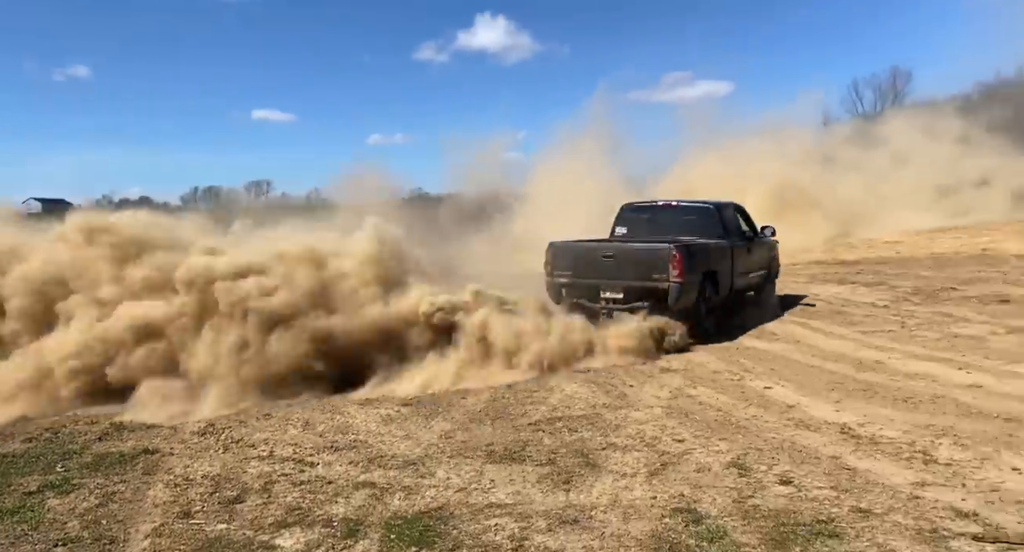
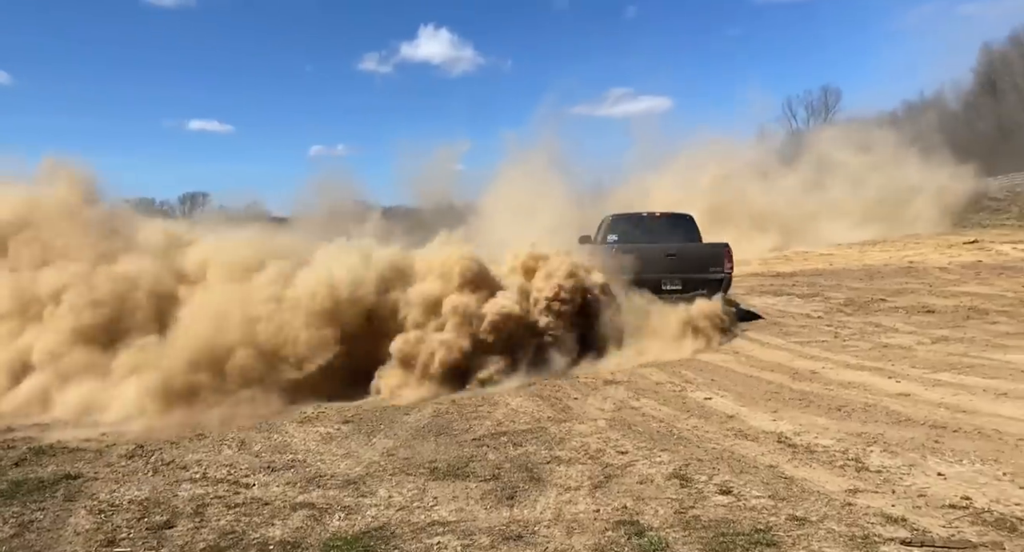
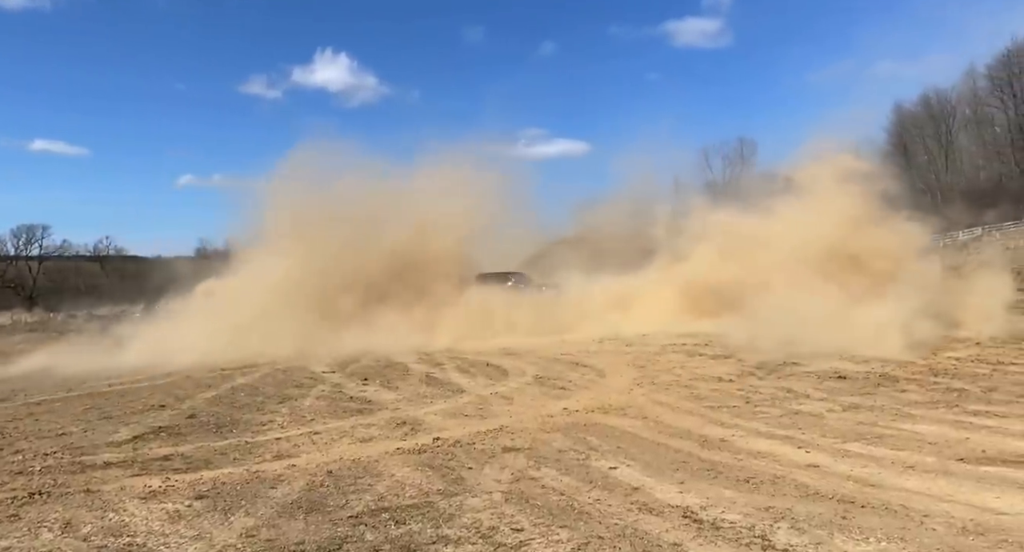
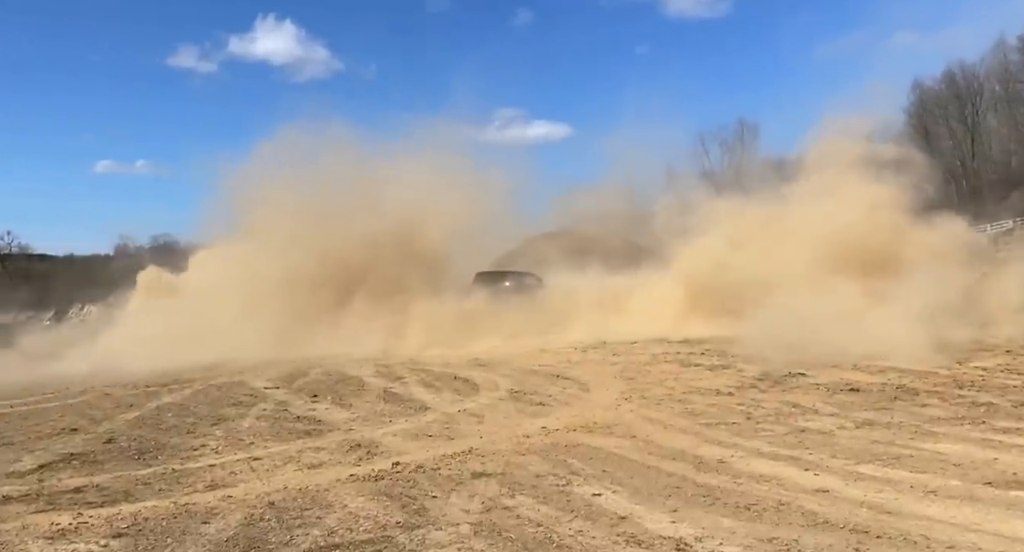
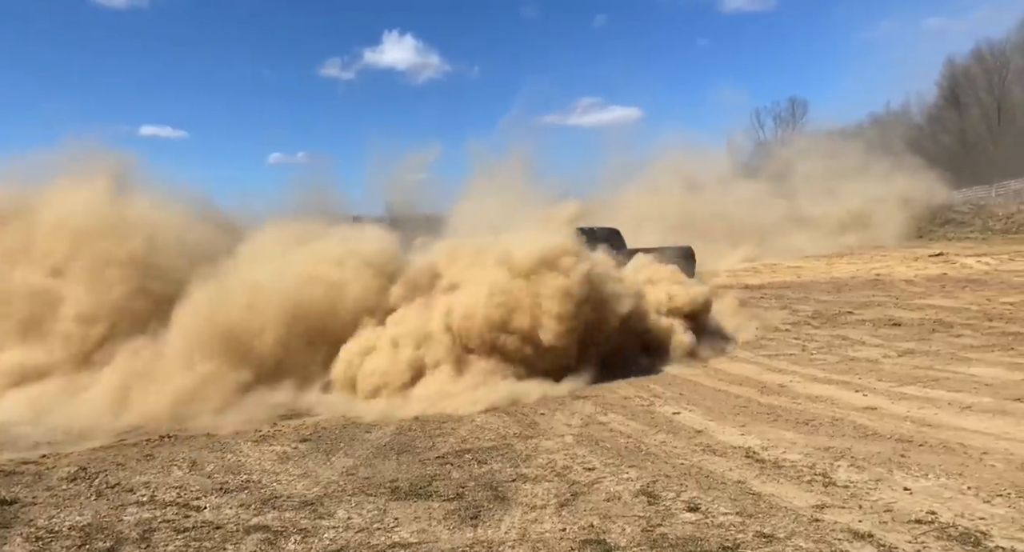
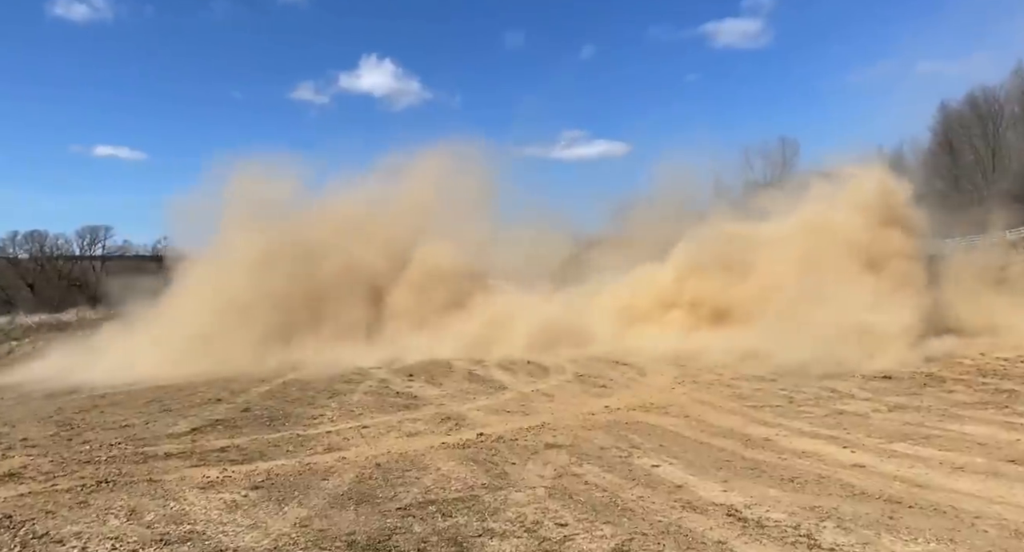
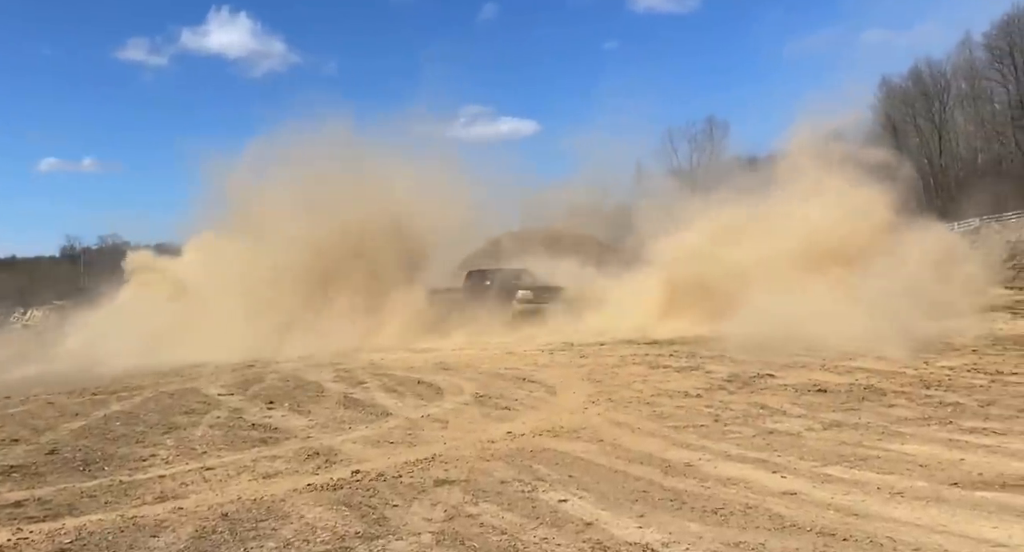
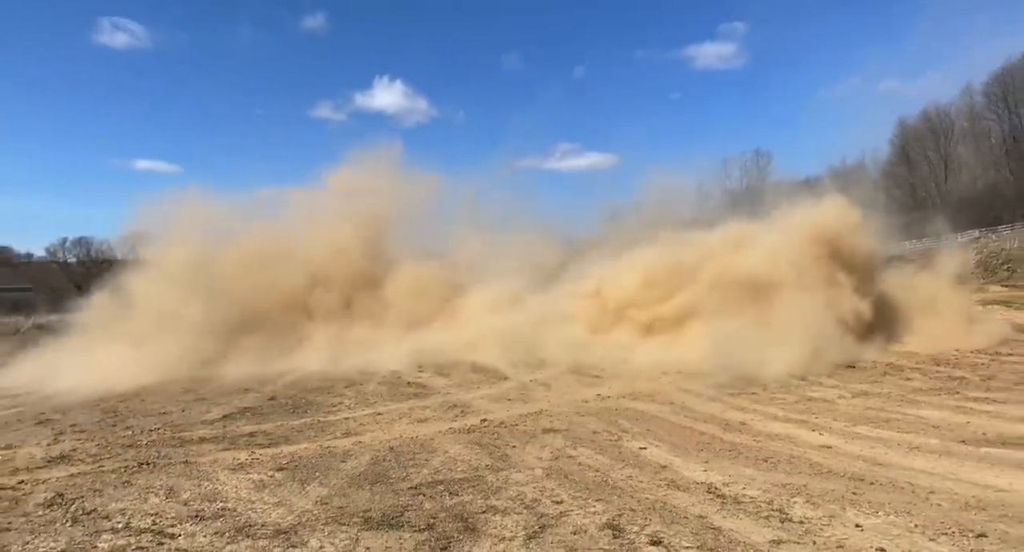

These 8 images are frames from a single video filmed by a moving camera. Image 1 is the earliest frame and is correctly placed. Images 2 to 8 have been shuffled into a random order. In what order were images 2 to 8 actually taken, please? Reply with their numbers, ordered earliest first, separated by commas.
2, 5, 8, 6, 3, 4, 7
